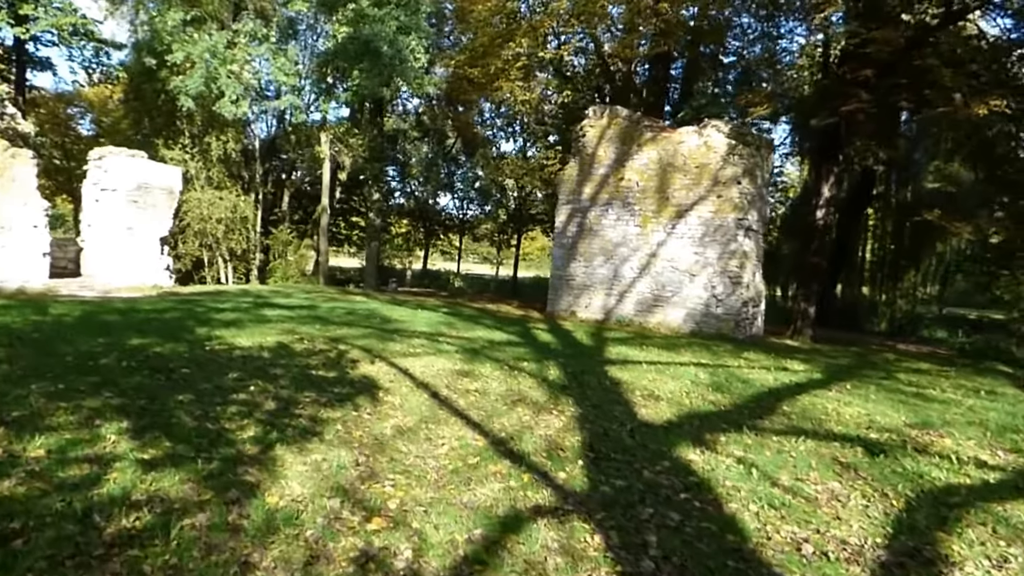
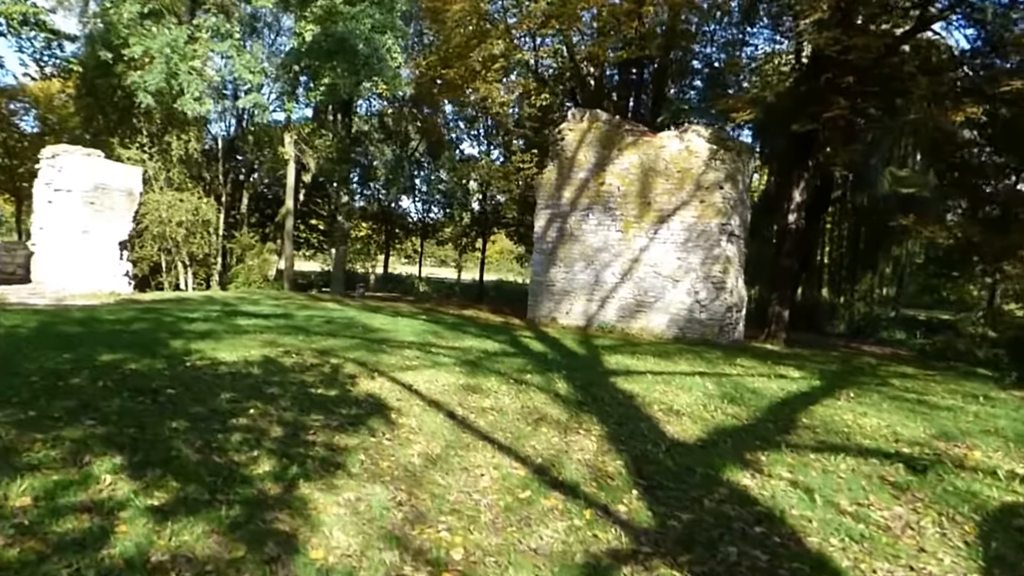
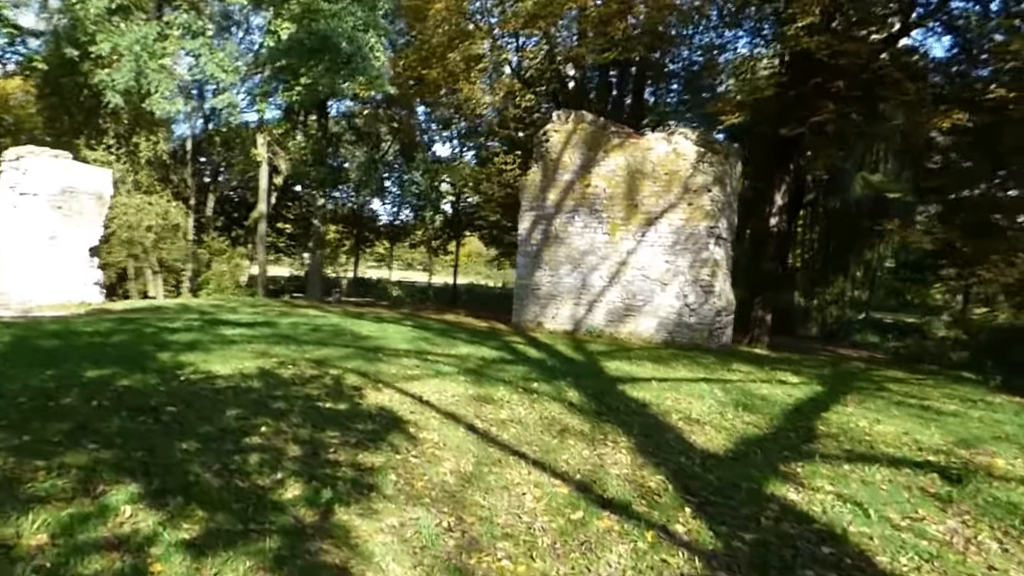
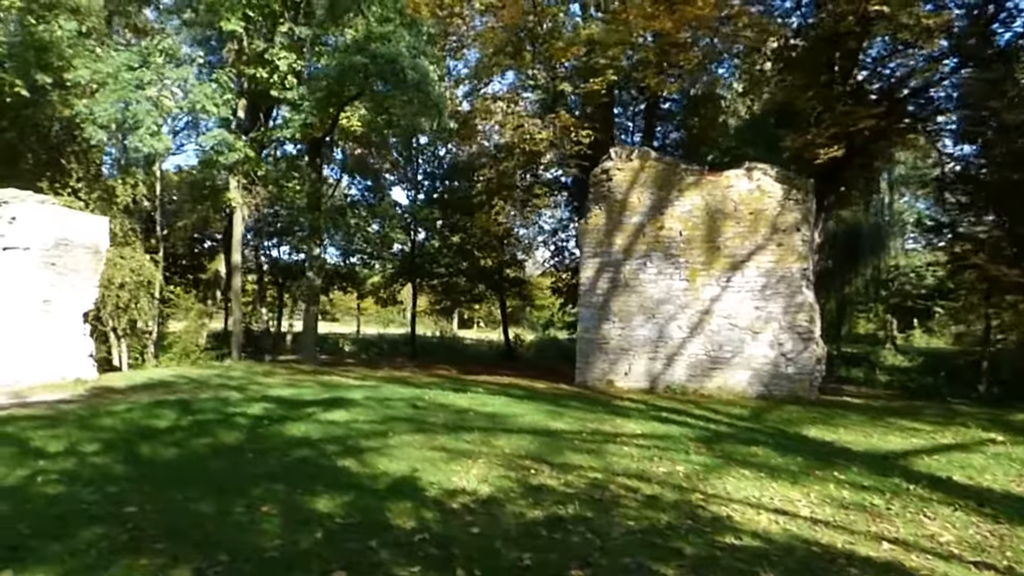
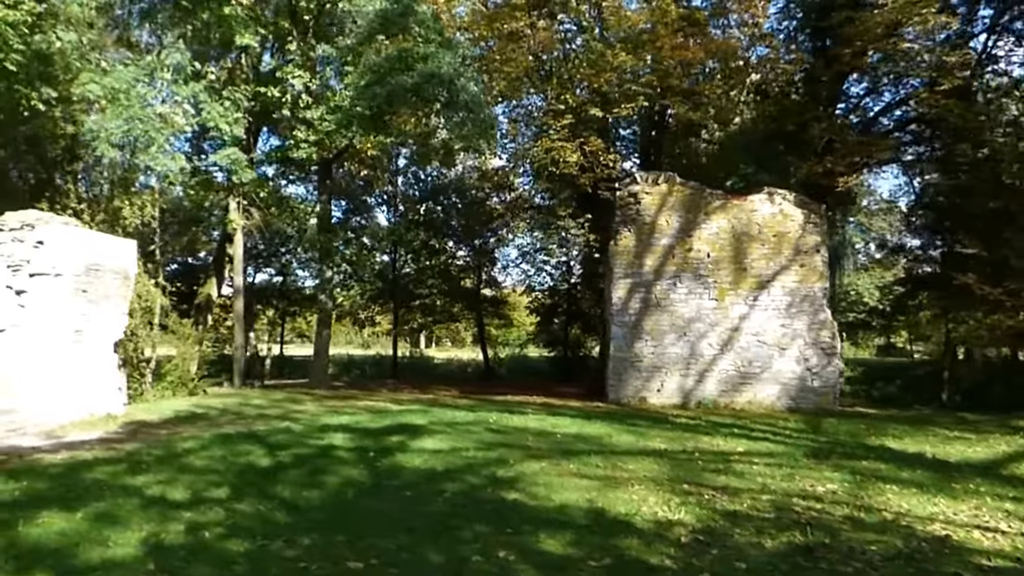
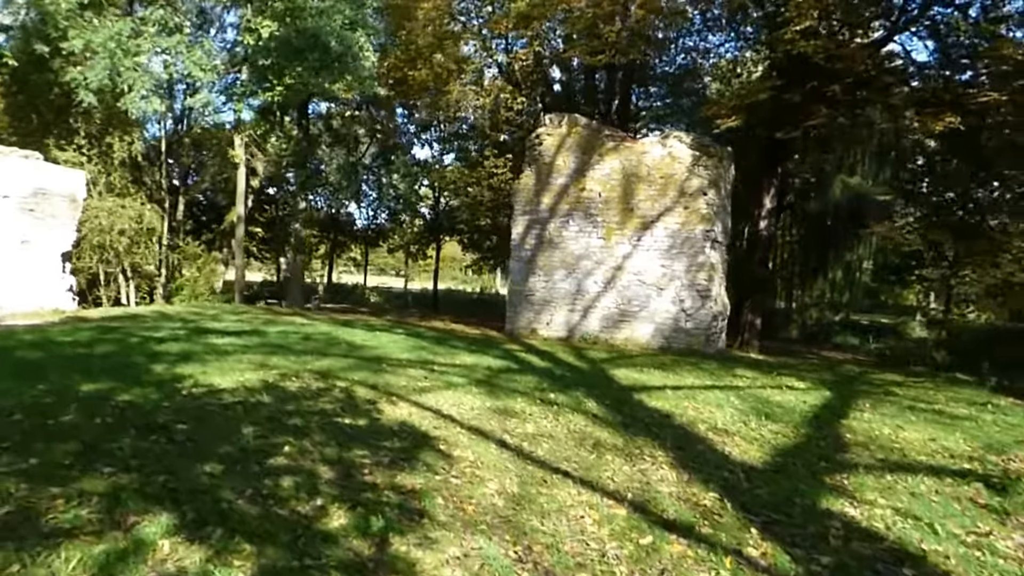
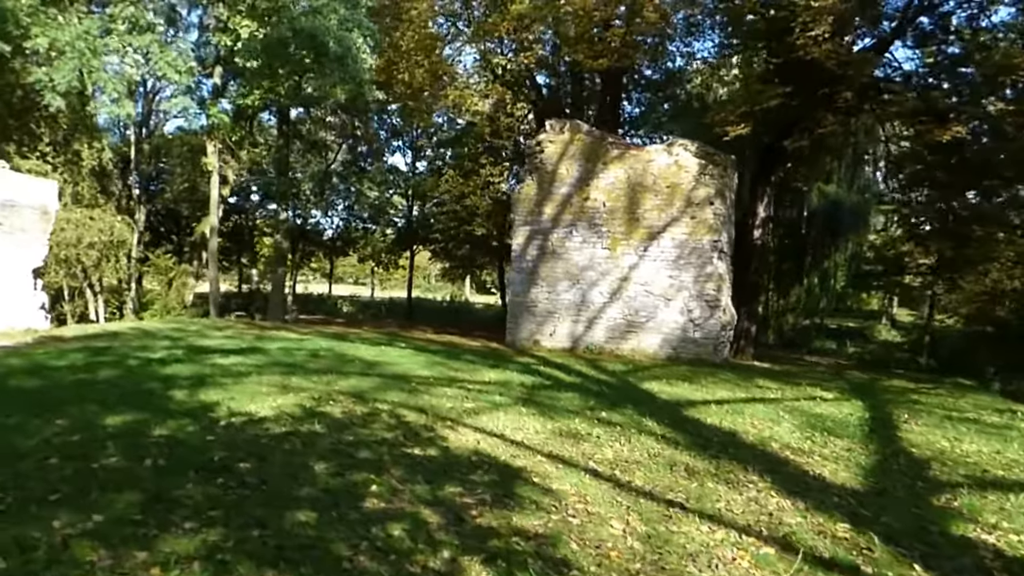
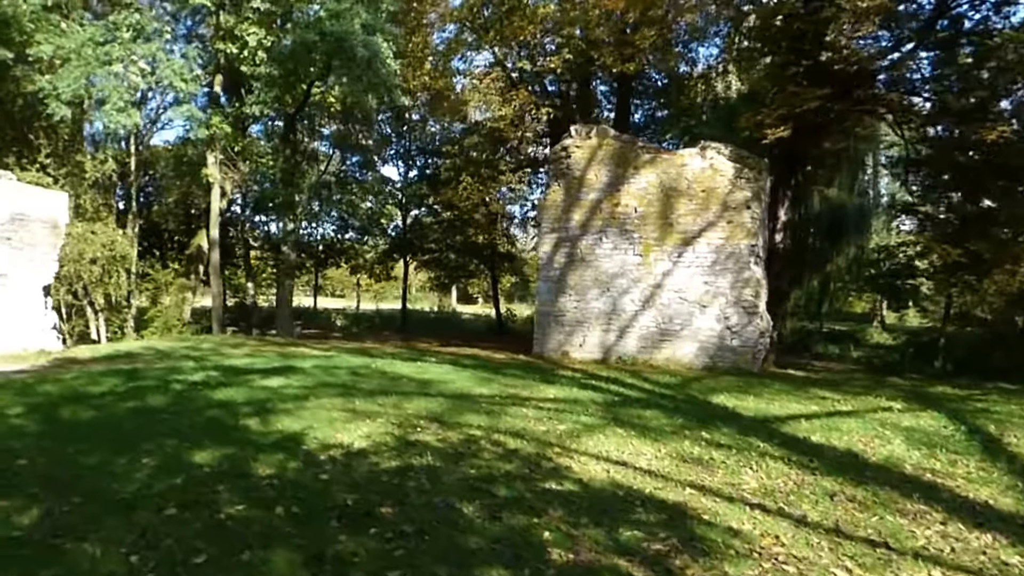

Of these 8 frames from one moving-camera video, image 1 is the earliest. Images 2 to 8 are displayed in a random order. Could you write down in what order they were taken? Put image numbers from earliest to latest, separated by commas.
2, 3, 6, 7, 8, 4, 5
